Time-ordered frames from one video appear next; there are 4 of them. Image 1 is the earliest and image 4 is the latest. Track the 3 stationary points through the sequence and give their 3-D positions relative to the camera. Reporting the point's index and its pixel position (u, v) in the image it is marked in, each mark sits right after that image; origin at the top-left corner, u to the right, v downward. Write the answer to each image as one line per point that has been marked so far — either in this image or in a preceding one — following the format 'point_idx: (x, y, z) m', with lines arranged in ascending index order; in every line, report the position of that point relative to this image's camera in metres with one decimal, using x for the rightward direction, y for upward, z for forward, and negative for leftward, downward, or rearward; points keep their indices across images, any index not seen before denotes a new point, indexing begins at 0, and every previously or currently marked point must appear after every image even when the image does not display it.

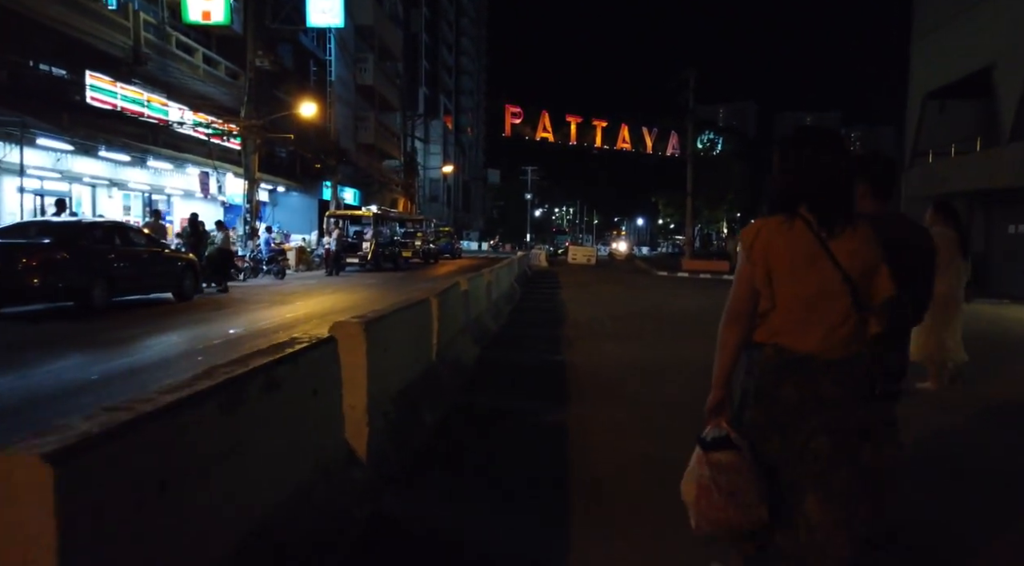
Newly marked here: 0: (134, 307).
0: (-7.8, -0.5, +13.3) m
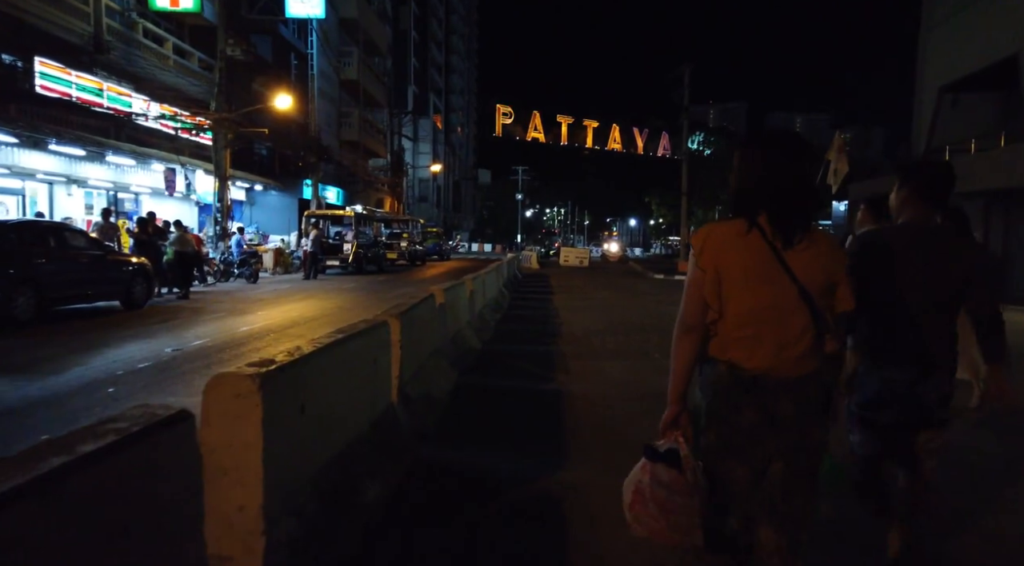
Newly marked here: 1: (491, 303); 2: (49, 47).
0: (-8.0, -0.6, +11.8) m
1: (-0.5, -0.4, +16.1) m
2: (-13.7, +7.0, +18.9) m
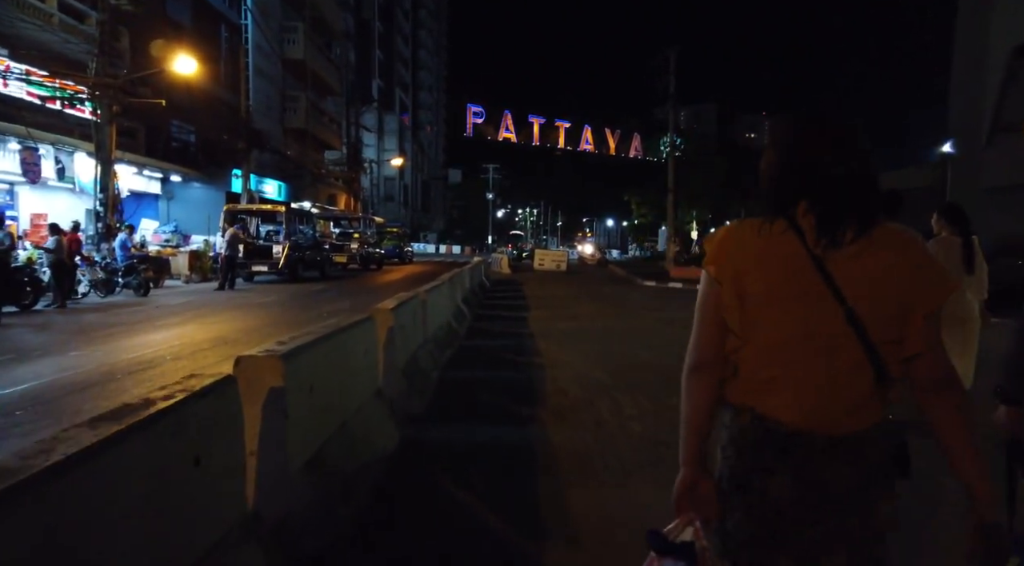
0: (-8.5, -0.9, +7.2) m
1: (-1.2, -0.7, +11.8) m
2: (-14.5, +6.6, +14.1) m
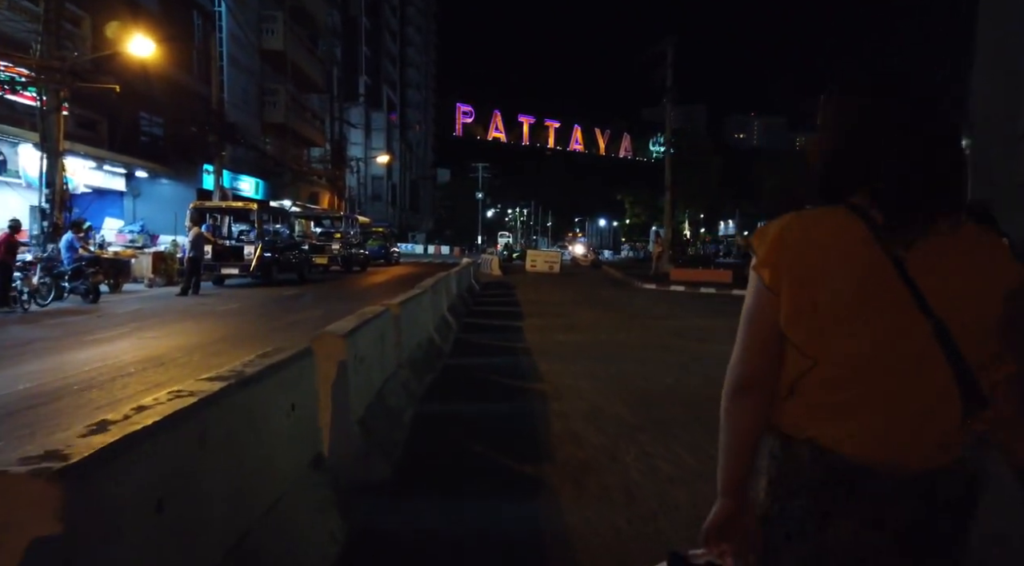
0: (-8.6, -1.1, +5.5) m
1: (-1.3, -0.8, +10.3) m
2: (-14.6, +6.5, +12.3) m
